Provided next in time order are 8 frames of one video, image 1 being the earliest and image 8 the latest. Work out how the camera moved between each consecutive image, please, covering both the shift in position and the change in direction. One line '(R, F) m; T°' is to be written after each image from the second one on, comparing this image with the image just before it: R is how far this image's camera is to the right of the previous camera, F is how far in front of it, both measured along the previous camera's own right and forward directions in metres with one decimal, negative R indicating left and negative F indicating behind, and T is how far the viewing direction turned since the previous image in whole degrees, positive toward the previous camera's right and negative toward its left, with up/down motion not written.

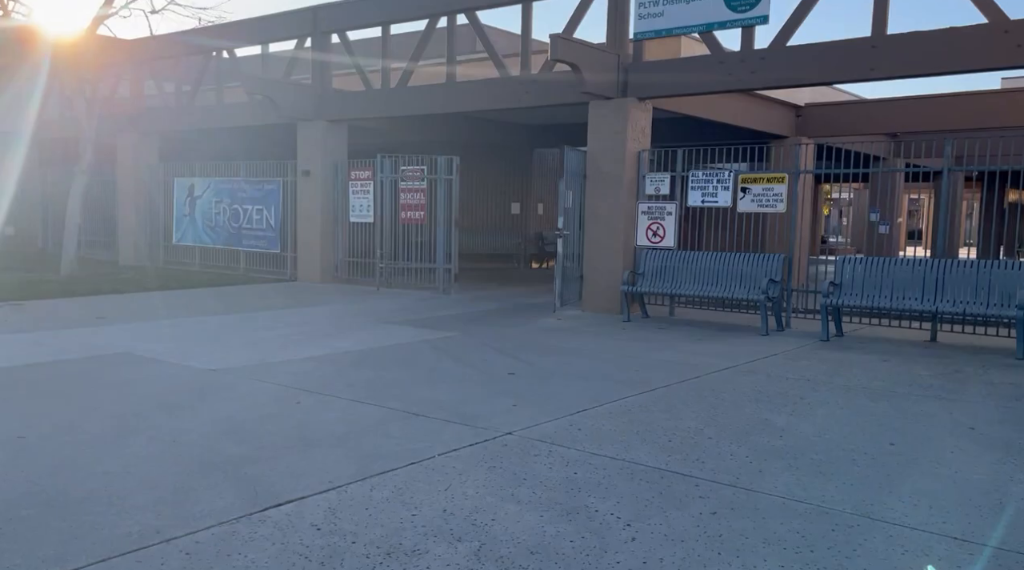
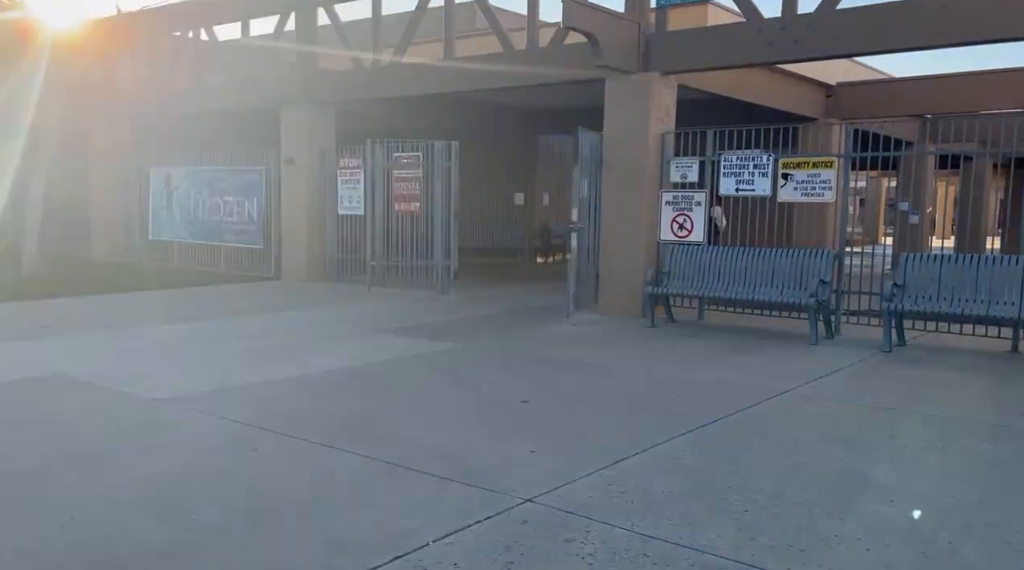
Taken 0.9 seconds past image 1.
(-0.1, +1.5) m; 0°
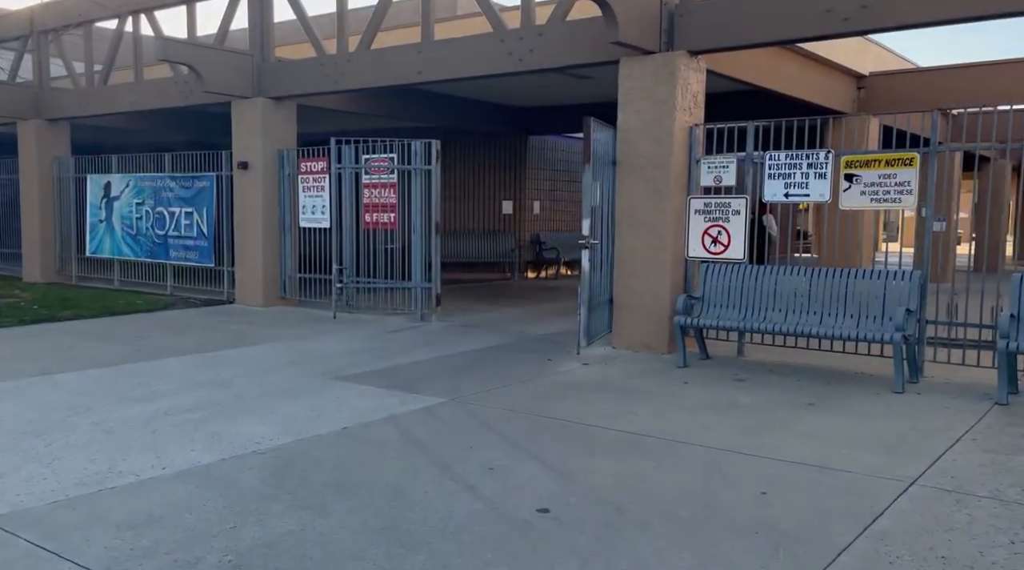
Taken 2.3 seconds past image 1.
(-0.1, +2.1) m; +1°
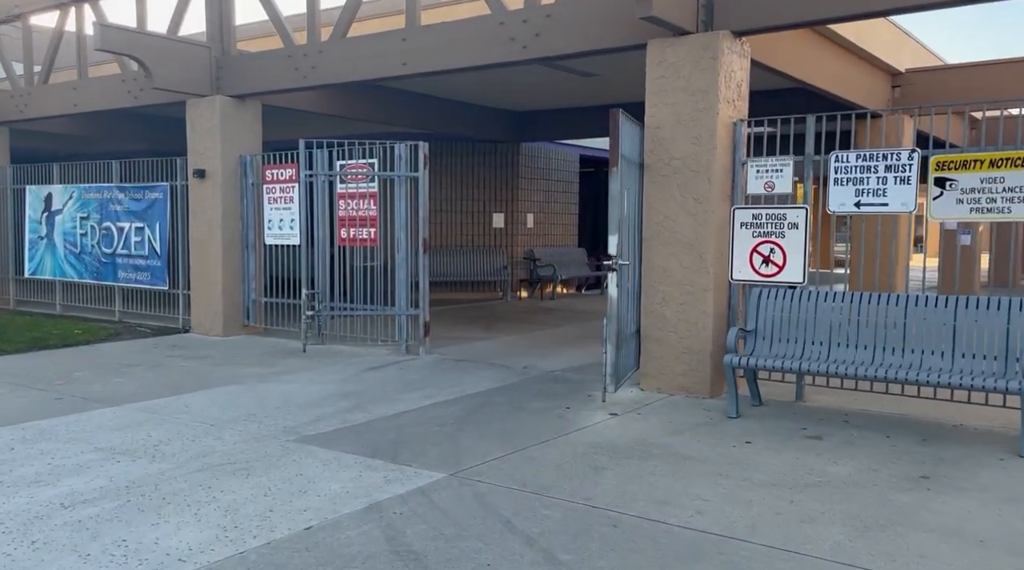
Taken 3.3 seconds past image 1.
(-0.2, +1.7) m; +1°
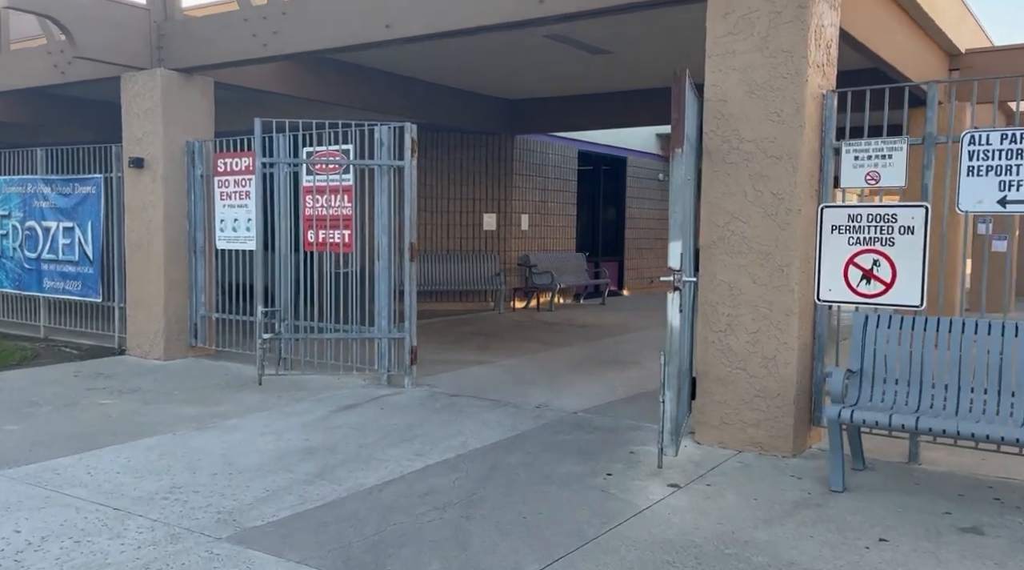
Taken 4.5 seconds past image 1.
(-0.3, +1.9) m; +1°
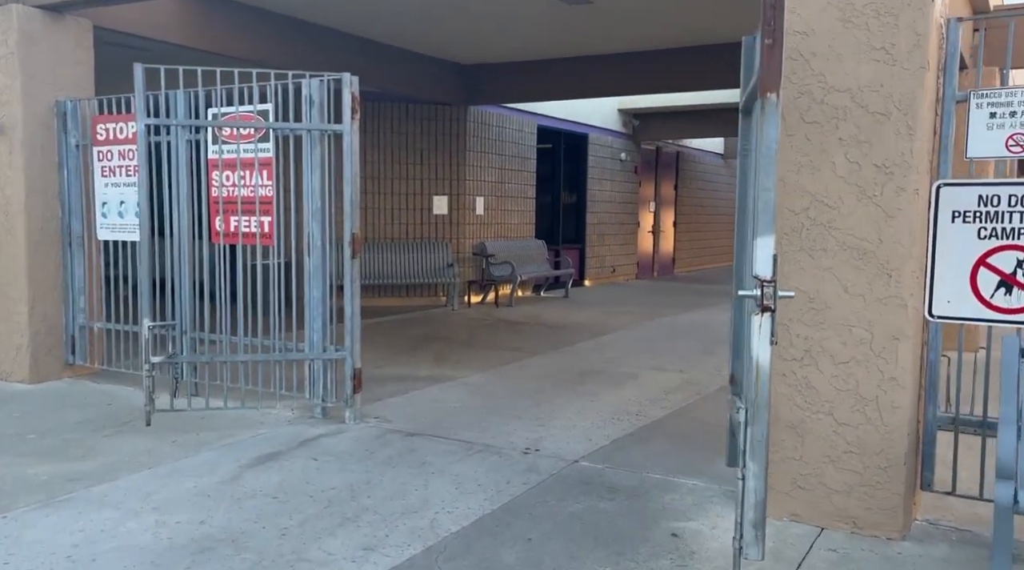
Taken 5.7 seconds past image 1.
(-0.2, +1.9) m; +4°
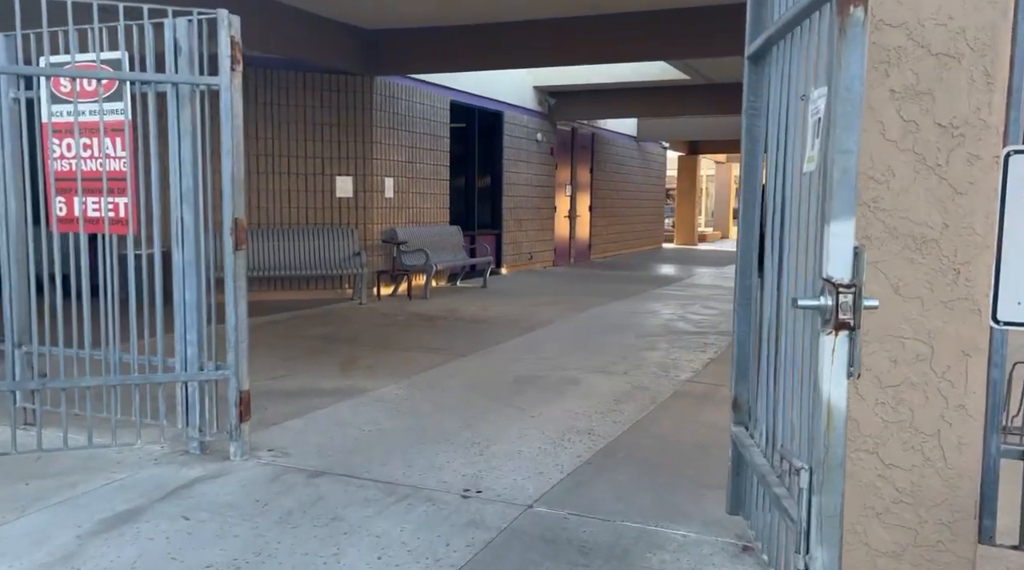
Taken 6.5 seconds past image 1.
(-0.1, +1.2) m; +6°
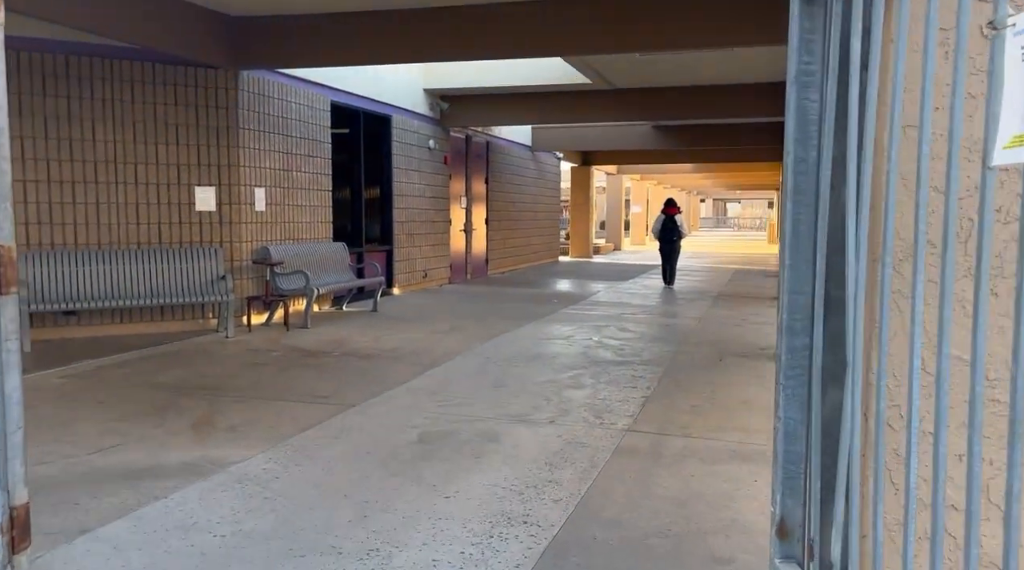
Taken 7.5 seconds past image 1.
(-0.1, +1.4) m; +7°
